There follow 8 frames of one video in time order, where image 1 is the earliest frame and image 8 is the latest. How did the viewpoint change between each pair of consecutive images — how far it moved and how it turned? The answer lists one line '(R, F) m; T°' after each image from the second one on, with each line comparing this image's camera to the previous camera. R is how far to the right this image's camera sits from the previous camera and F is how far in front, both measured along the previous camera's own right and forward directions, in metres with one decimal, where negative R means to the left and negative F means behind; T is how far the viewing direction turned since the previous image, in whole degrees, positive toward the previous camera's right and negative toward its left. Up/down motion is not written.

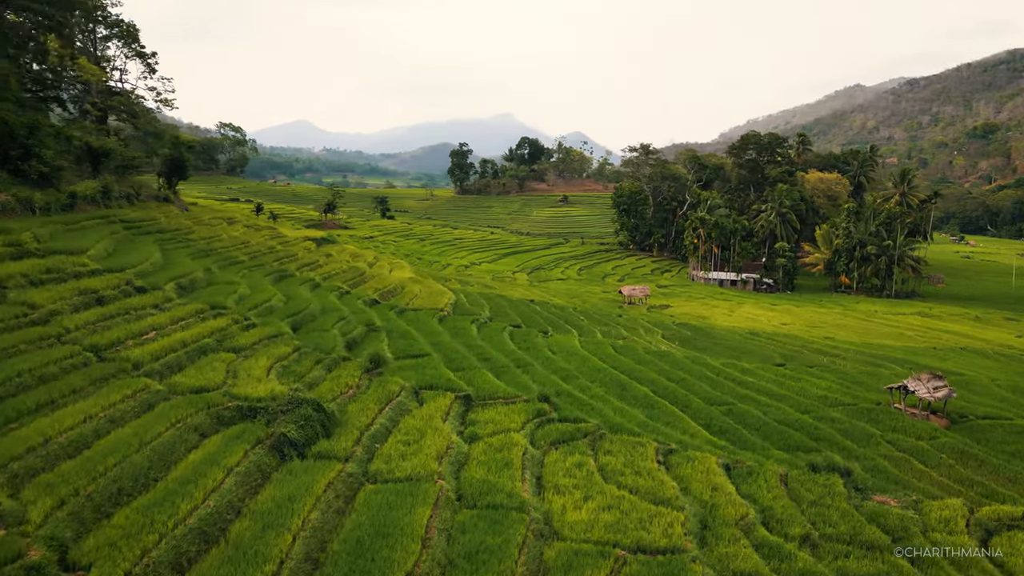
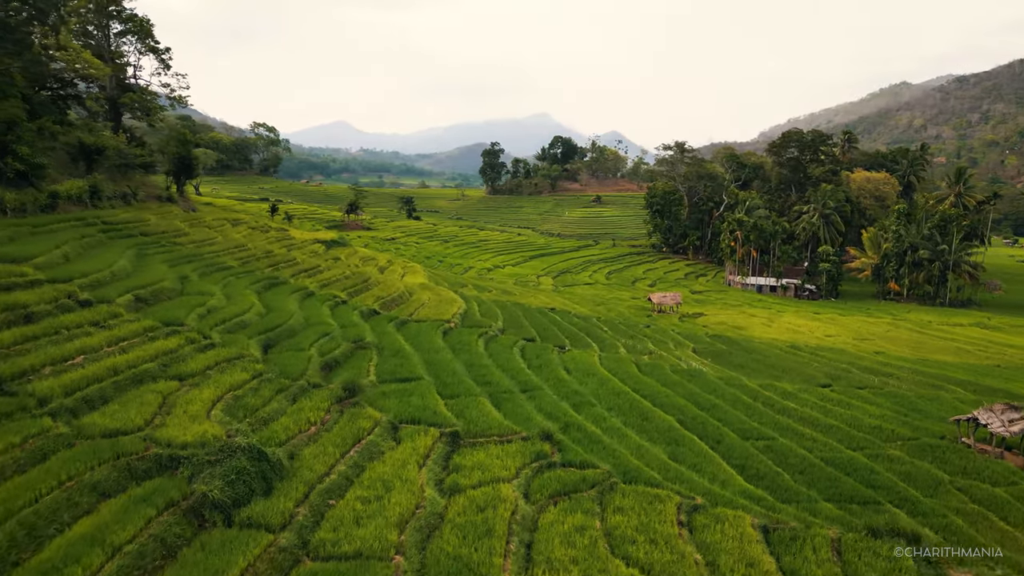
(+0.7, +2.3) m; -3°
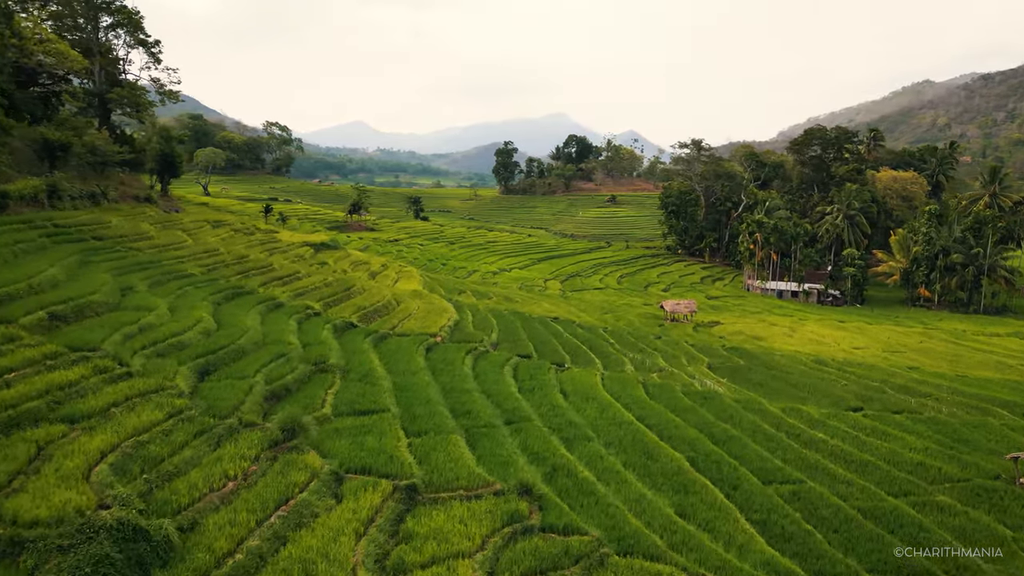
(+0.6, +2.2) m; -1°
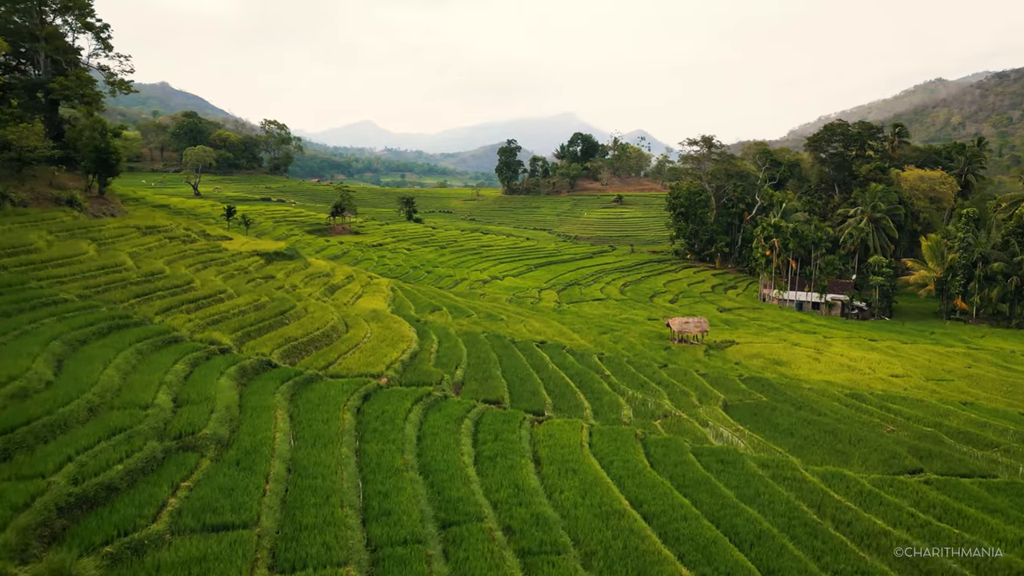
(+1.0, +4.2) m; -1°
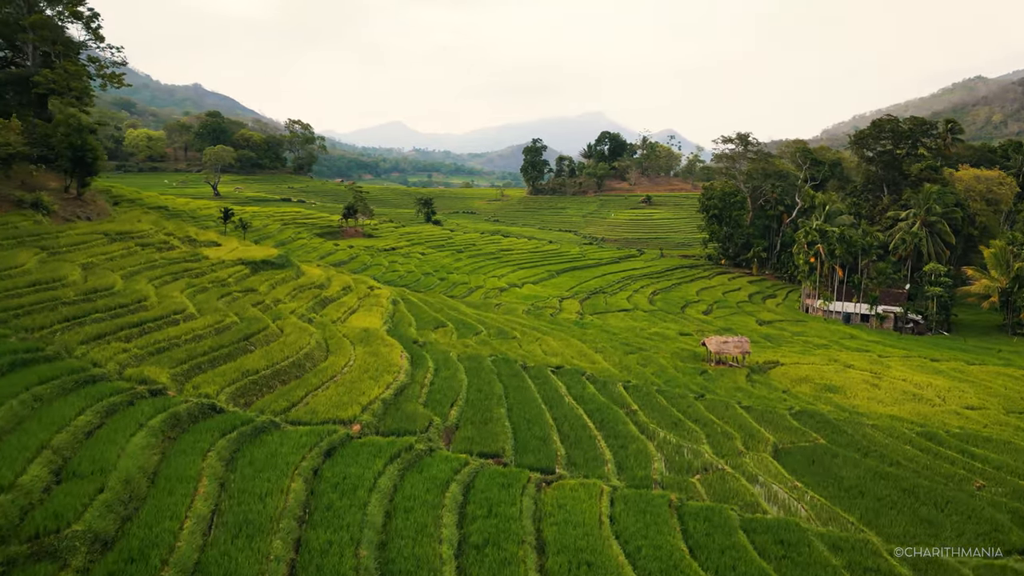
(+0.4, +3.1) m; -2°
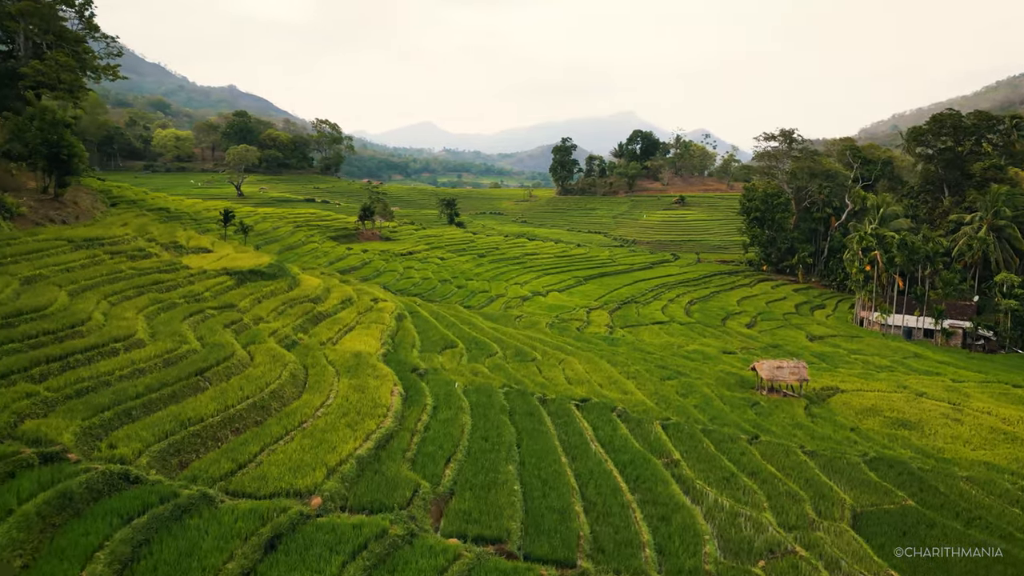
(+0.3, +3.1) m; -2°
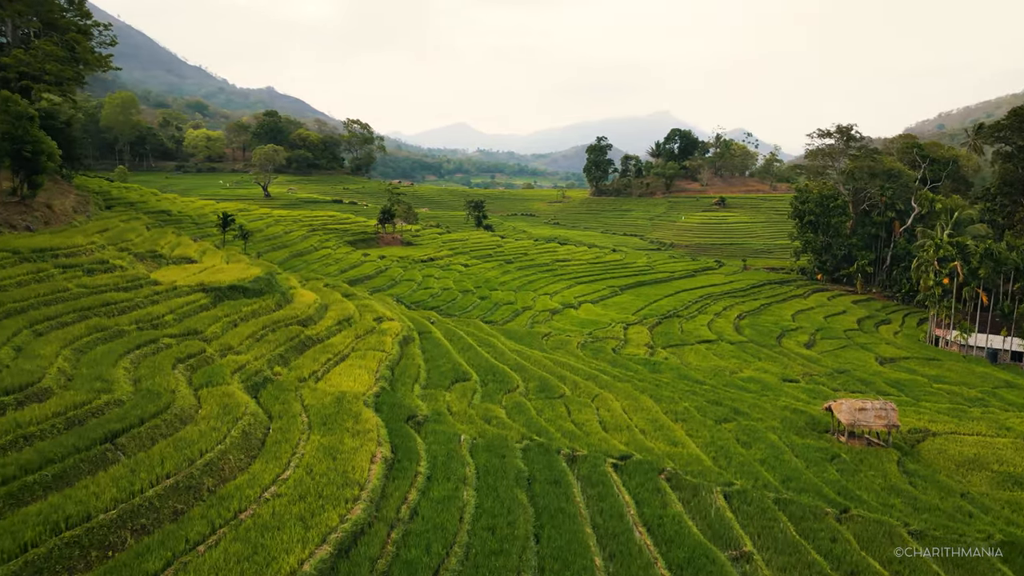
(+0.2, +3.4) m; -3°
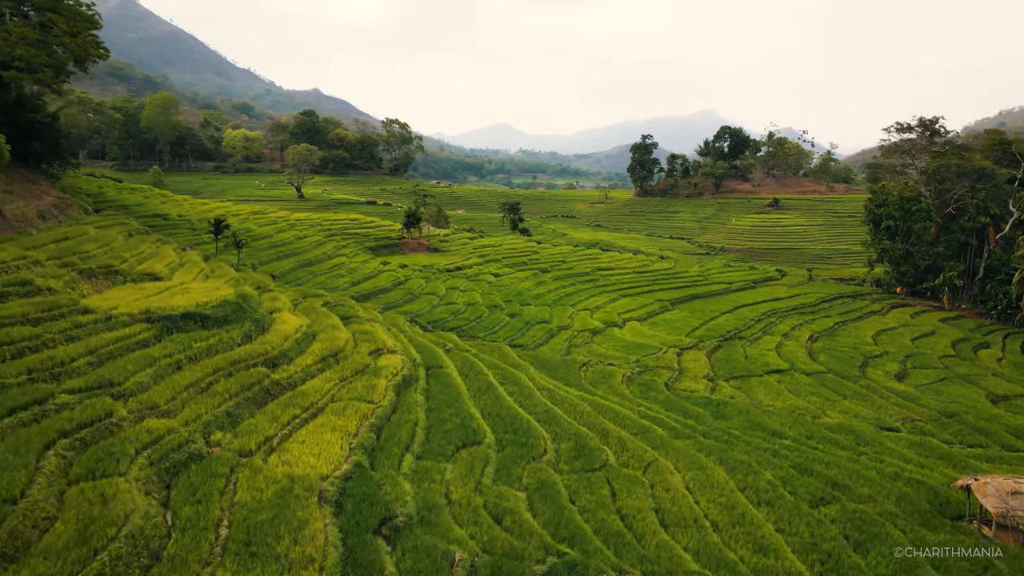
(+0.3, +4.2) m; -3°
